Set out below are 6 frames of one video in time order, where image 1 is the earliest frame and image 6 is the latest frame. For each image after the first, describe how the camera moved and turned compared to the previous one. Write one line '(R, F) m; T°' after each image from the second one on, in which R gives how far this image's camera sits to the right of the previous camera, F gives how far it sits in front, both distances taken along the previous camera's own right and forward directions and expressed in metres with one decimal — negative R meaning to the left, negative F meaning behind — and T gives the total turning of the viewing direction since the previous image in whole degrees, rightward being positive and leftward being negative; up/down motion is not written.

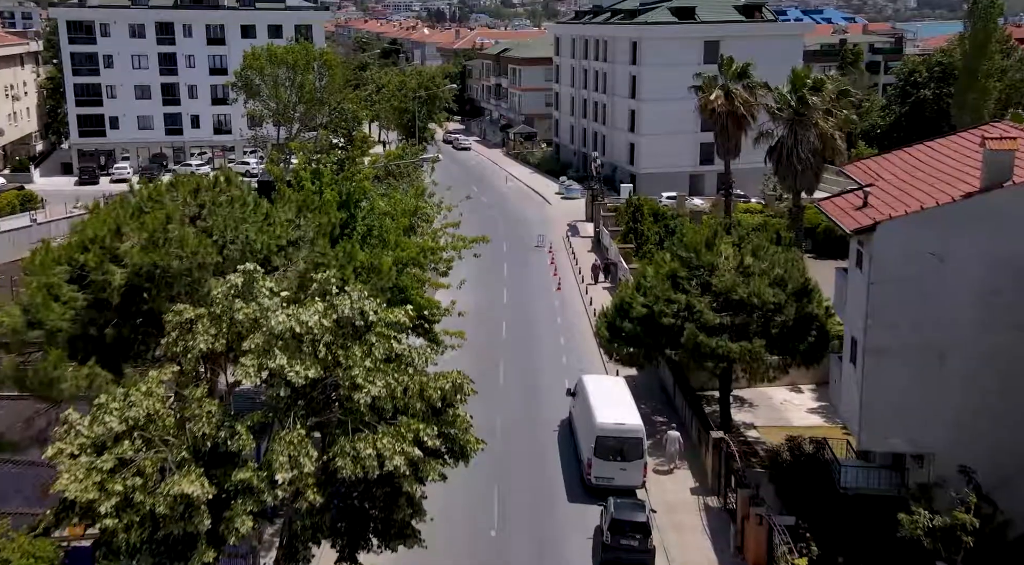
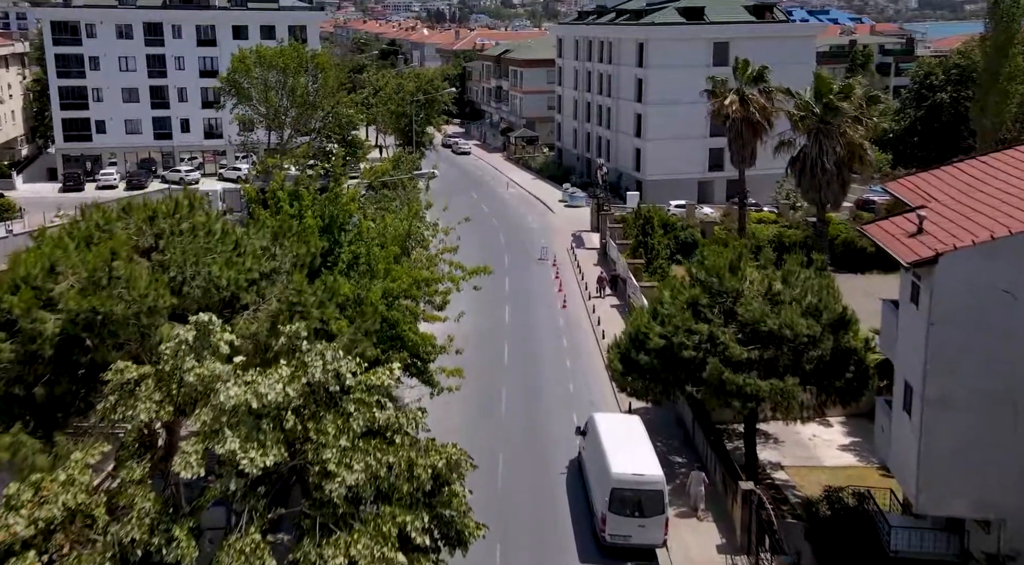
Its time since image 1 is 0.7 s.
(-0.1, +3.0) m; 0°
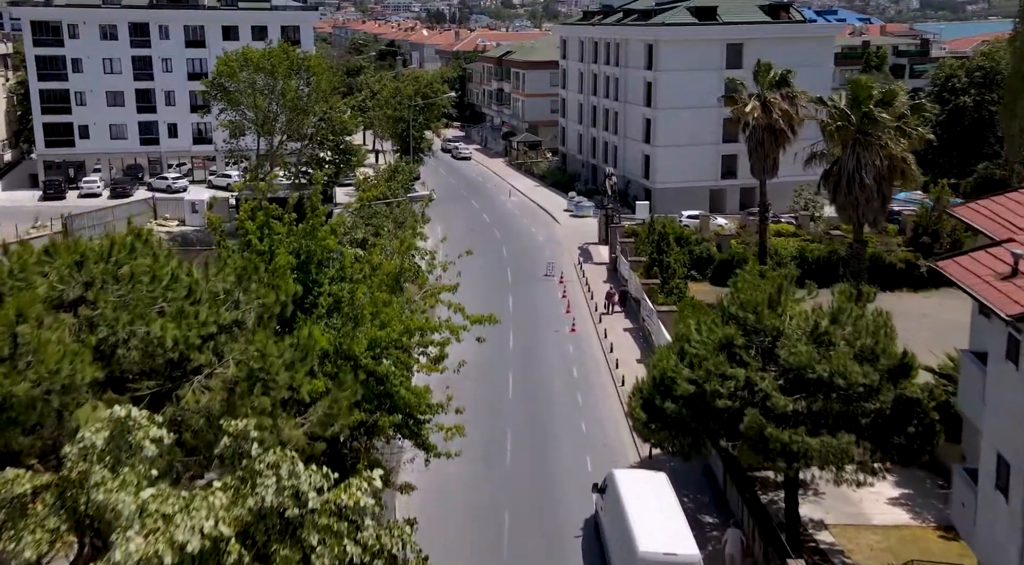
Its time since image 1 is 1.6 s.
(-0.2, +3.6) m; 0°
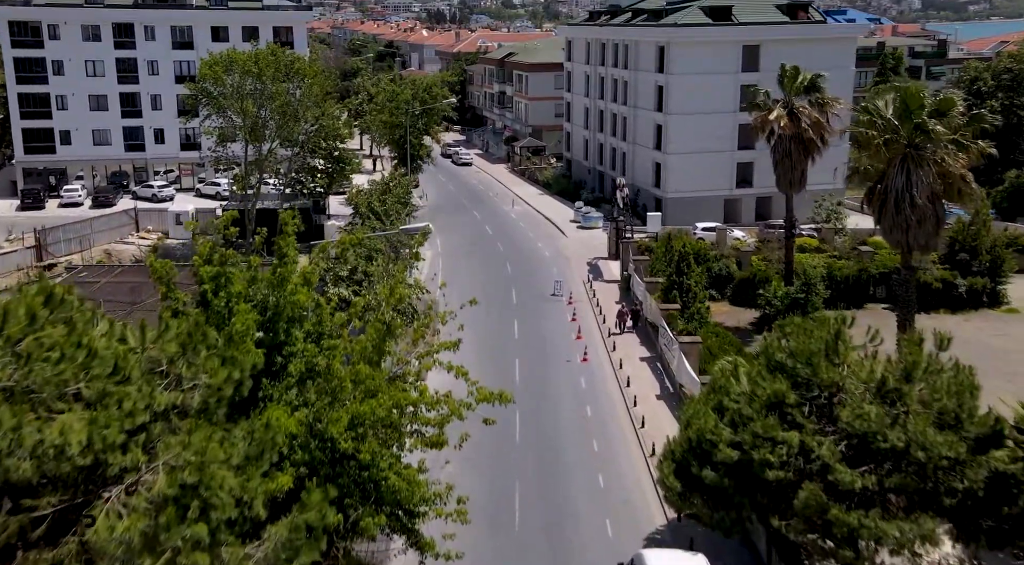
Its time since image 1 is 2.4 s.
(-0.2, +3.8) m; 0°
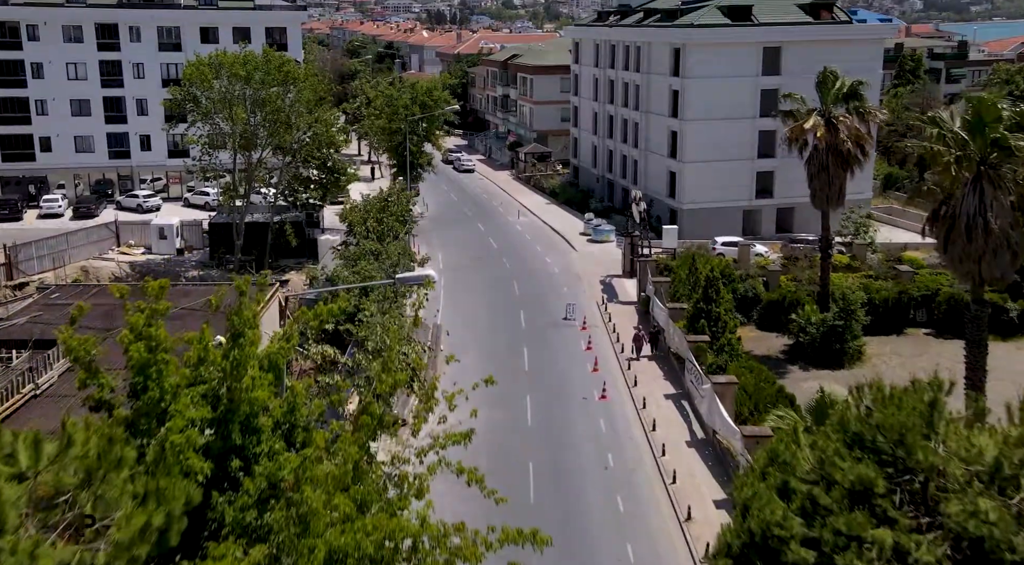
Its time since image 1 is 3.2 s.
(-0.3, +4.0) m; 0°
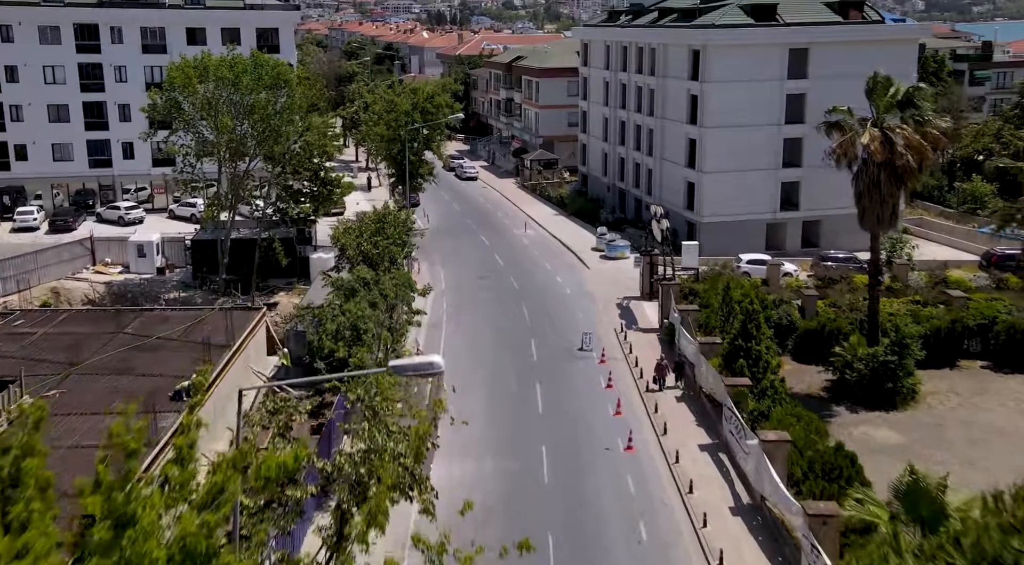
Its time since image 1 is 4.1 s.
(-0.4, +4.4) m; 0°
